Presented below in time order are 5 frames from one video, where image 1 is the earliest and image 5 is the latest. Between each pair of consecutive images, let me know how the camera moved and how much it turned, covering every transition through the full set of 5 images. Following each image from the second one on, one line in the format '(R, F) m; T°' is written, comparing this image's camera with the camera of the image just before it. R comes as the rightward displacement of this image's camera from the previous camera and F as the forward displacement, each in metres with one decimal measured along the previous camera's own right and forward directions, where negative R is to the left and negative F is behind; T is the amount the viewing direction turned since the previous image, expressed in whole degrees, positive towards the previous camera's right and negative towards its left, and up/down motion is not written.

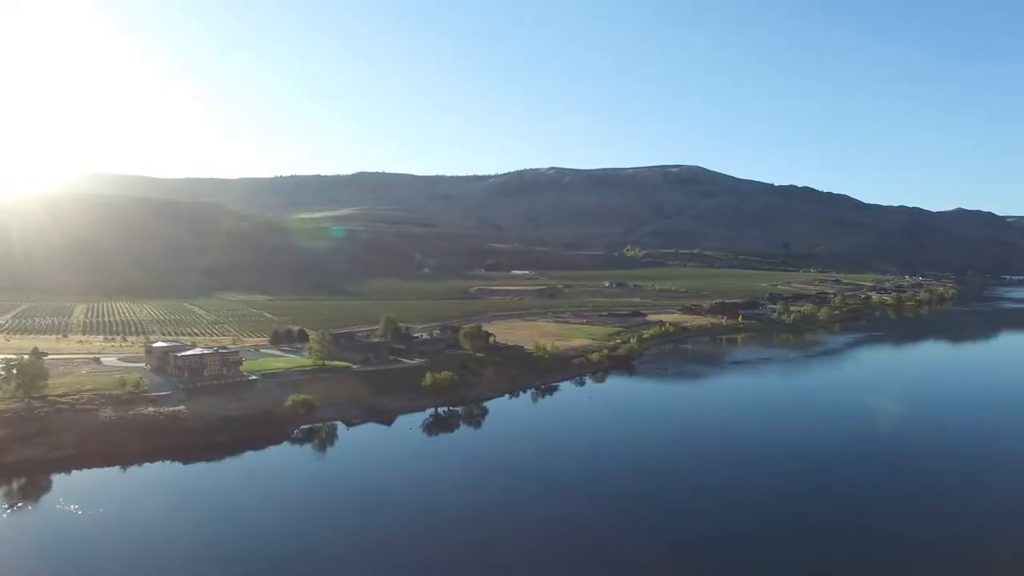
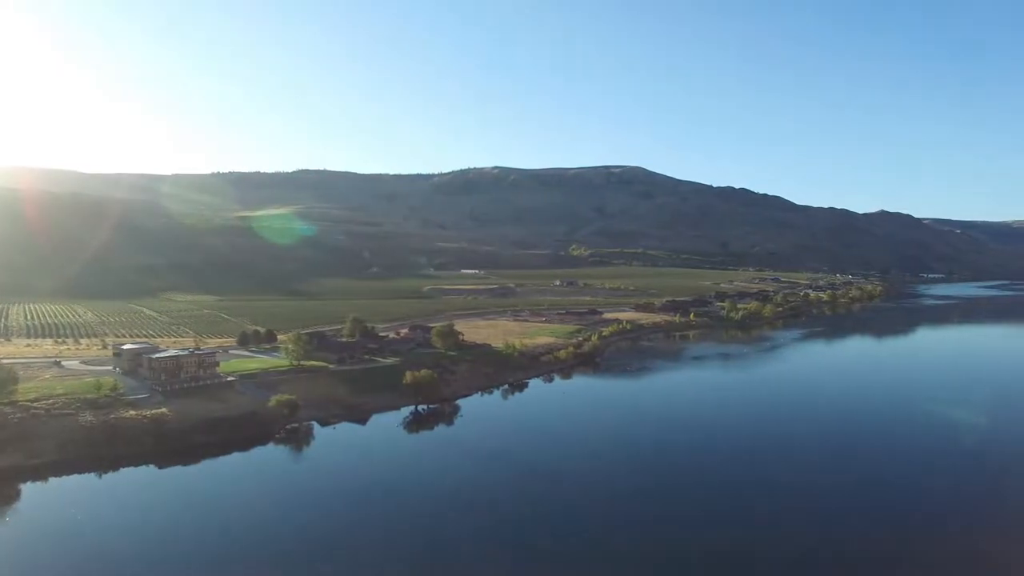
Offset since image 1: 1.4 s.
(-2.2, -0.7) m; +5°
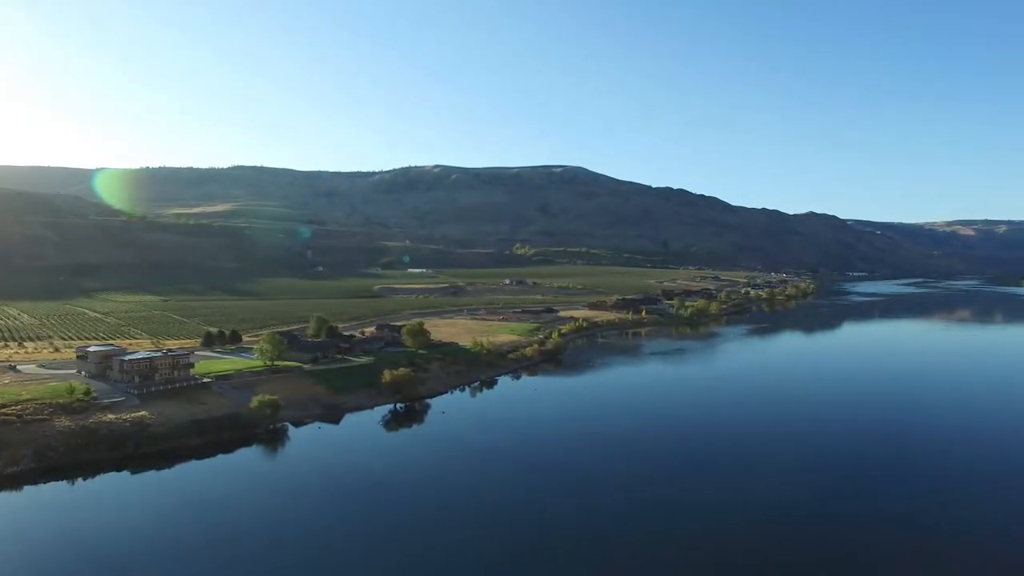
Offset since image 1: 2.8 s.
(-2.3, -0.6) m; +5°
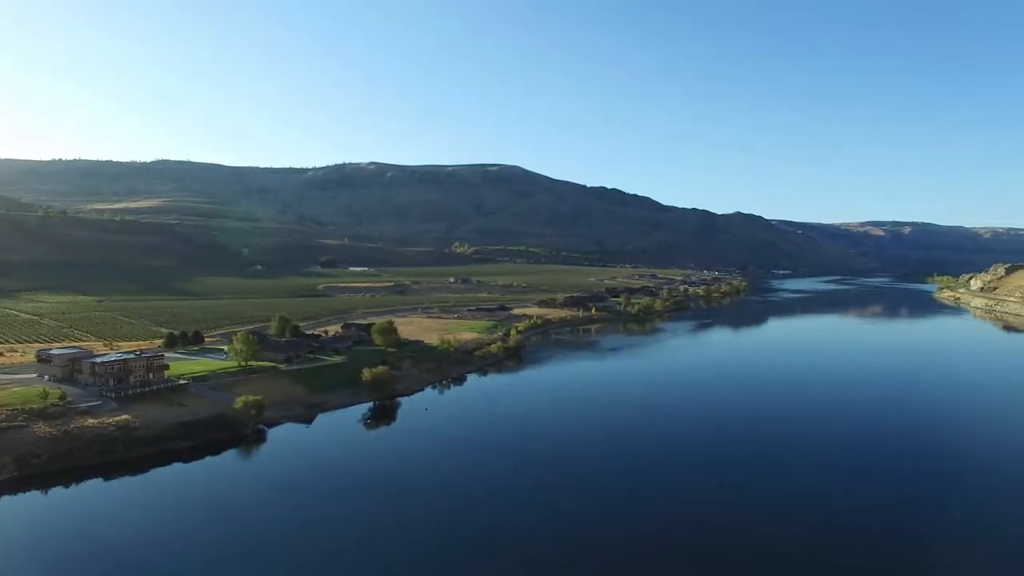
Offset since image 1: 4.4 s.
(-2.8, -0.5) m; +6°
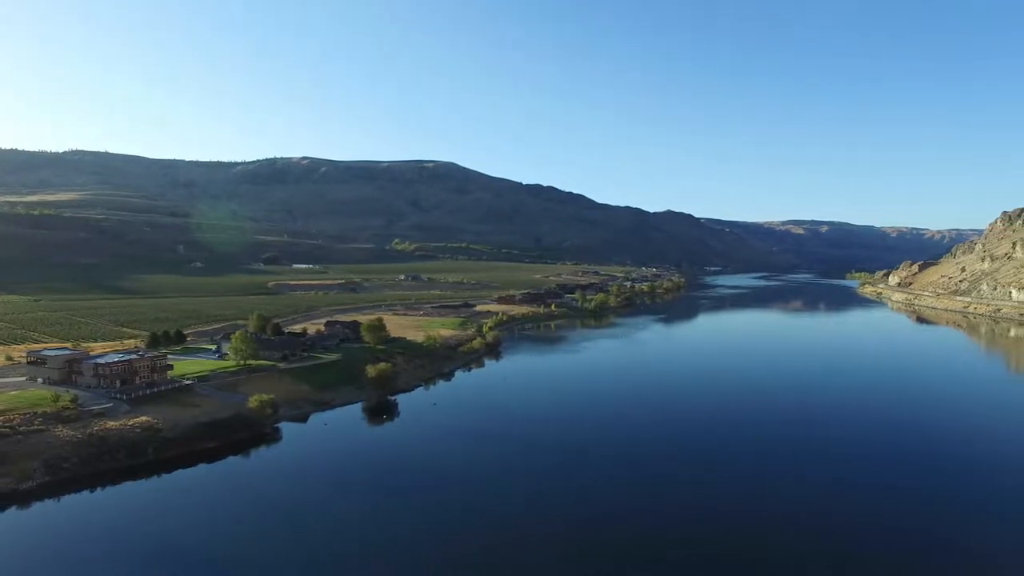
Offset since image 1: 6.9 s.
(-4.3, -0.6) m; +6°
